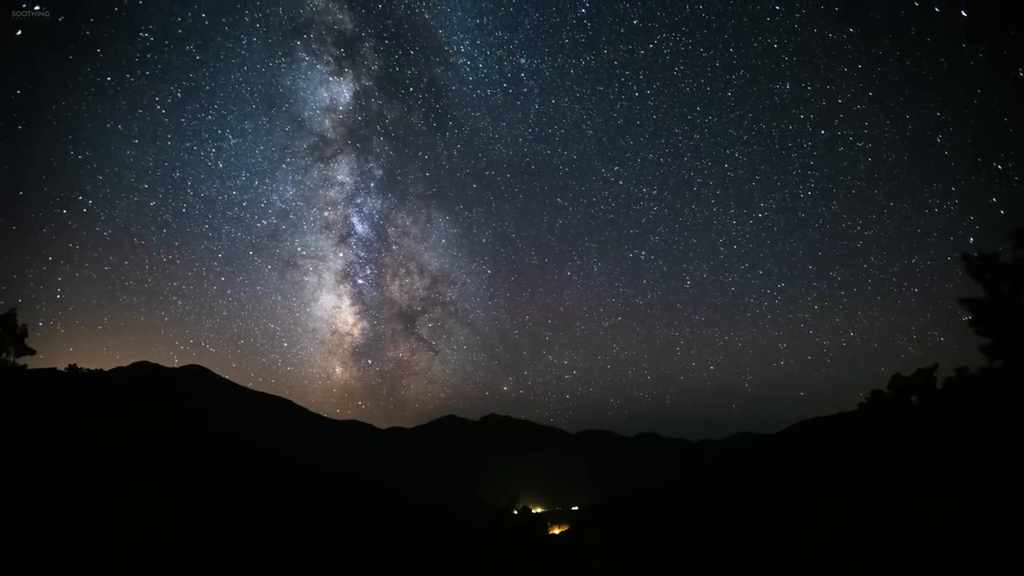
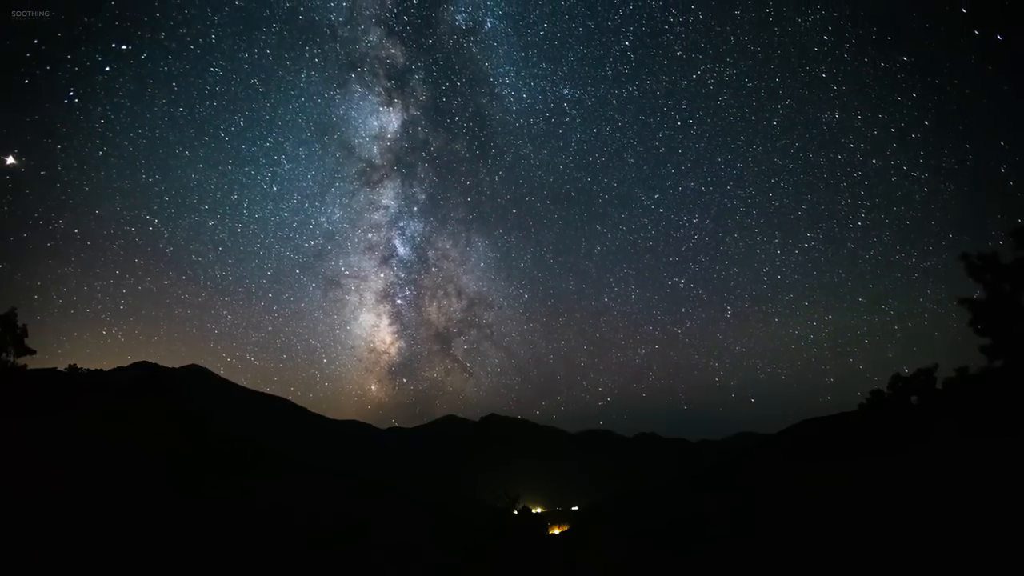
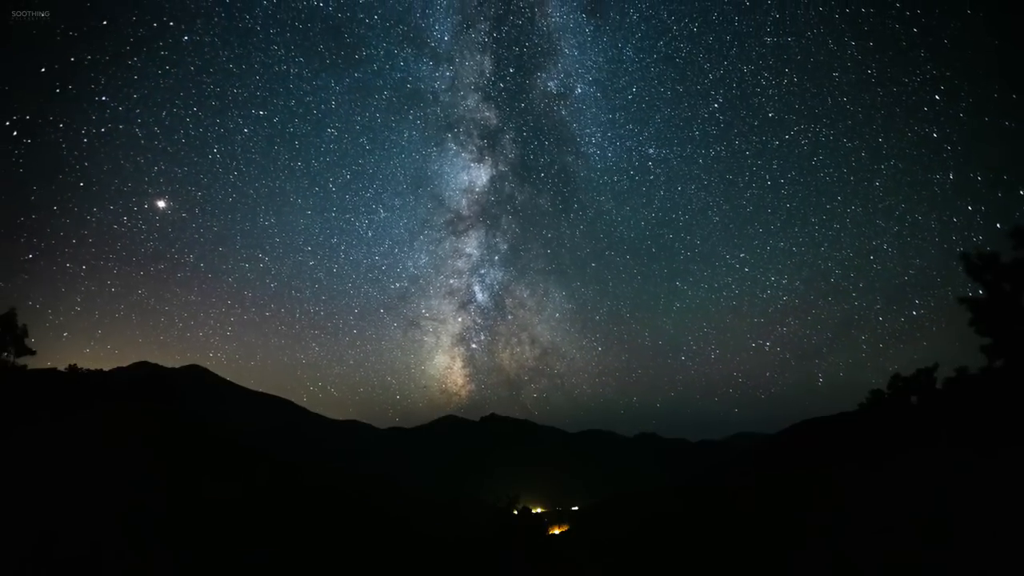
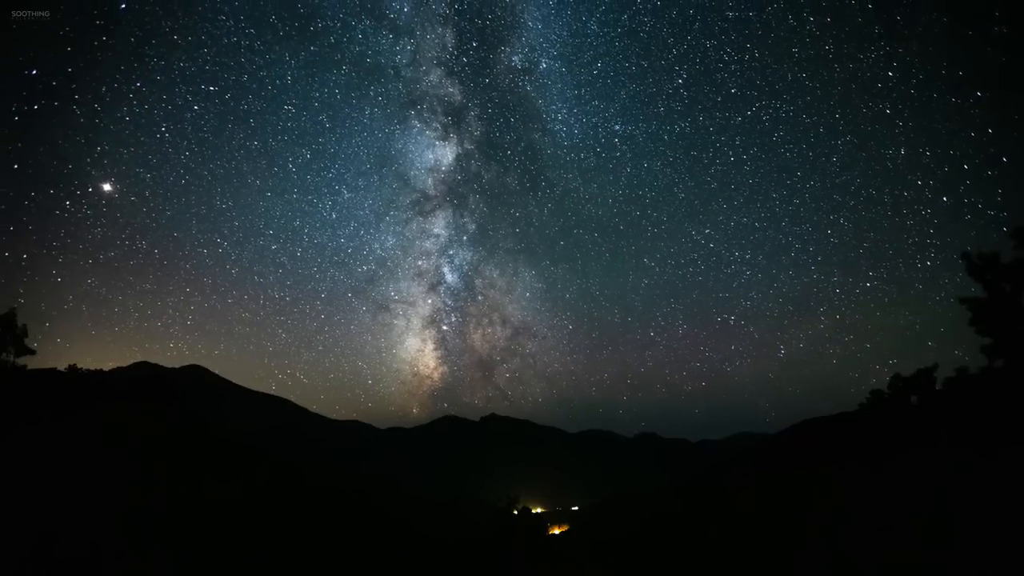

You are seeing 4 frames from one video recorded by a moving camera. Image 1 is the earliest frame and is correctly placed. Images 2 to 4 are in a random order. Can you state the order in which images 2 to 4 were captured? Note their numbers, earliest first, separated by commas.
2, 4, 3
